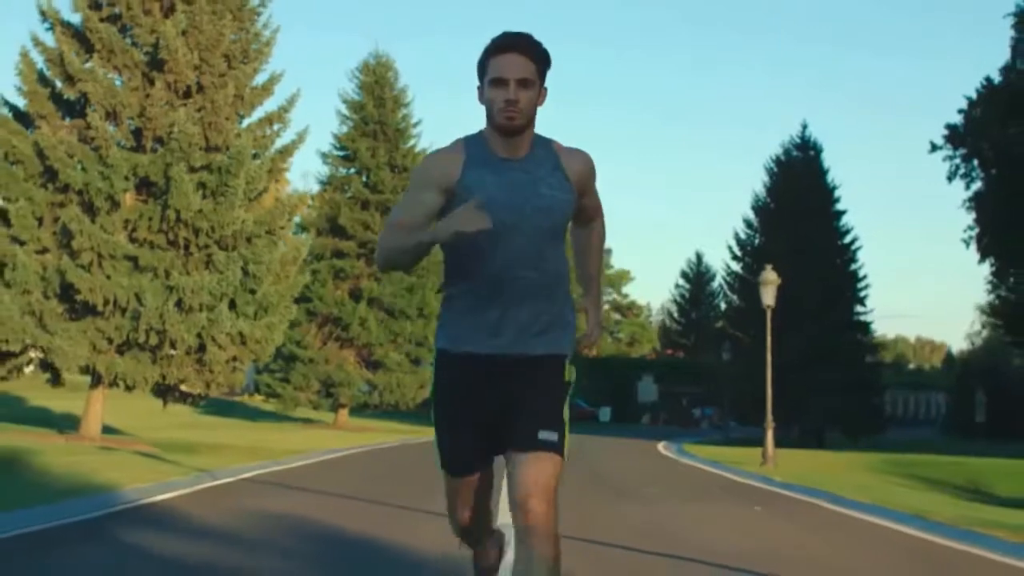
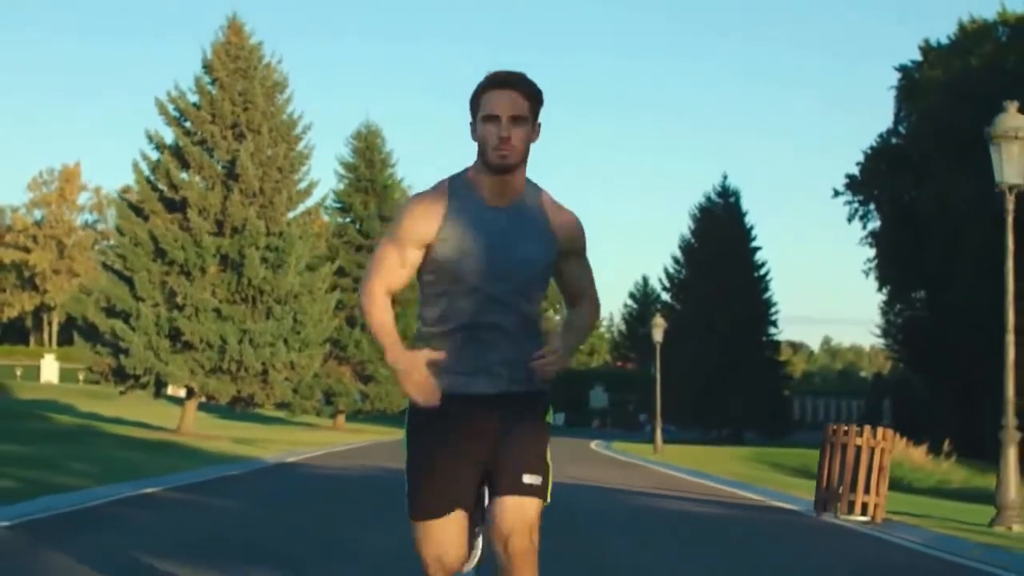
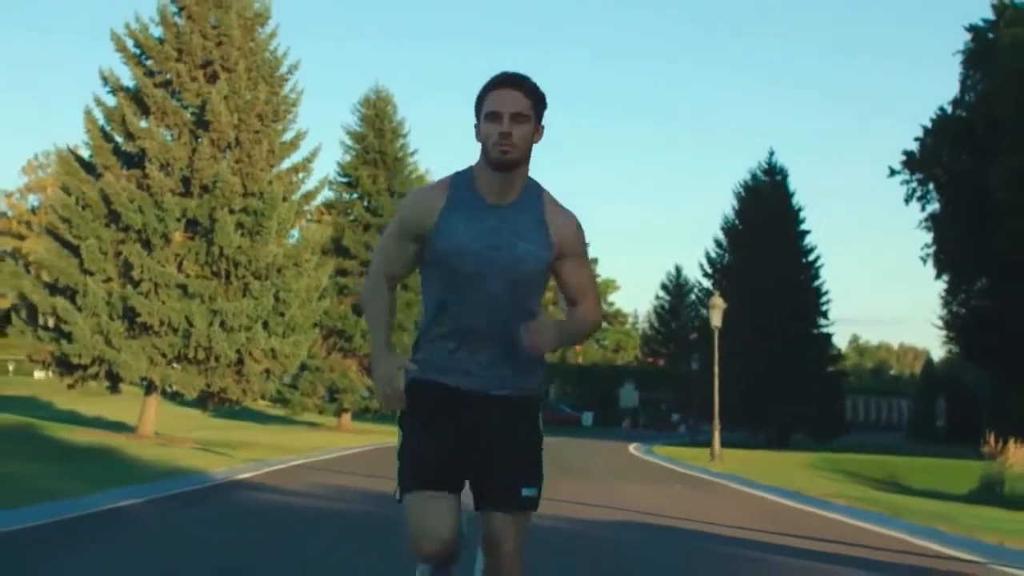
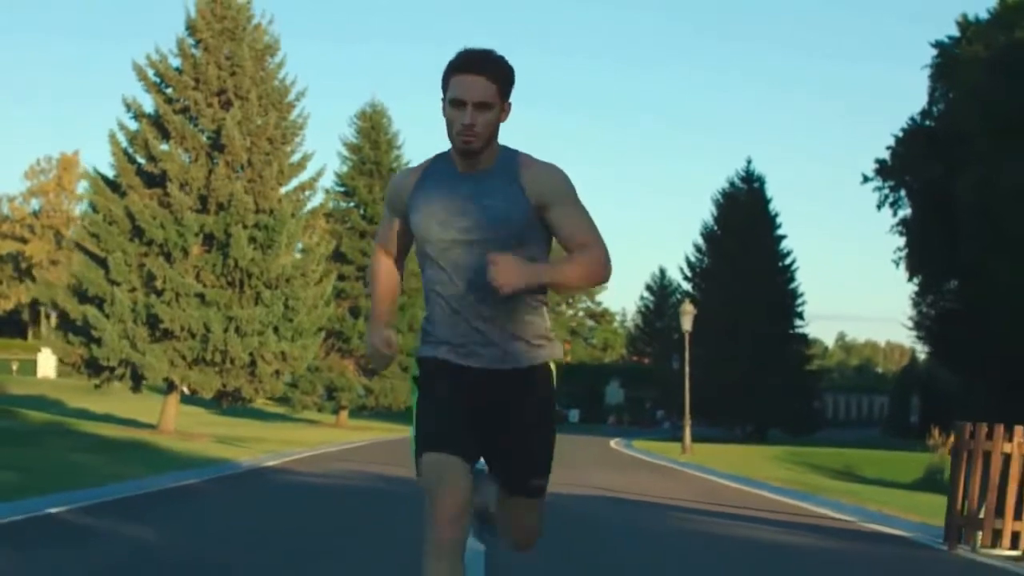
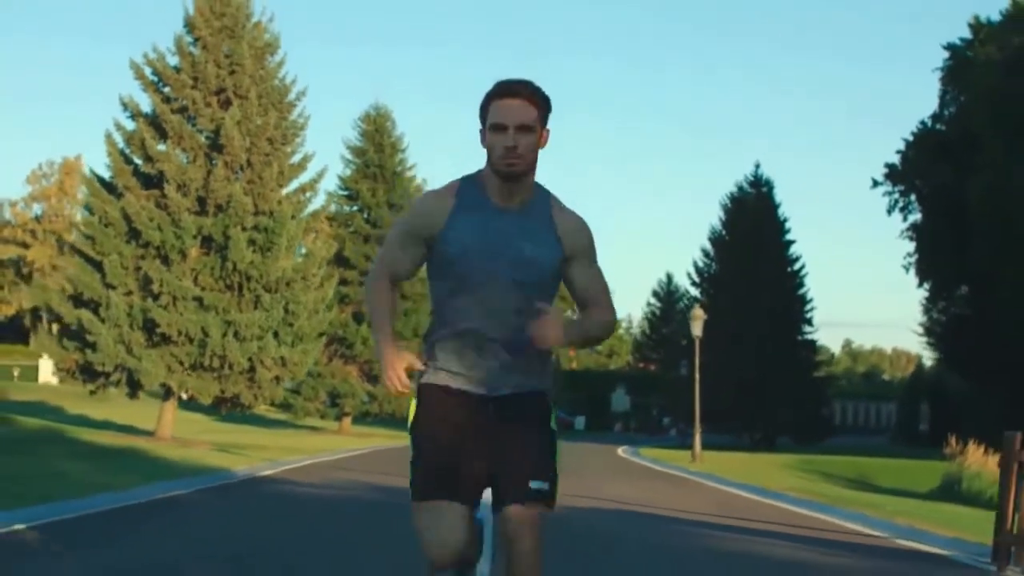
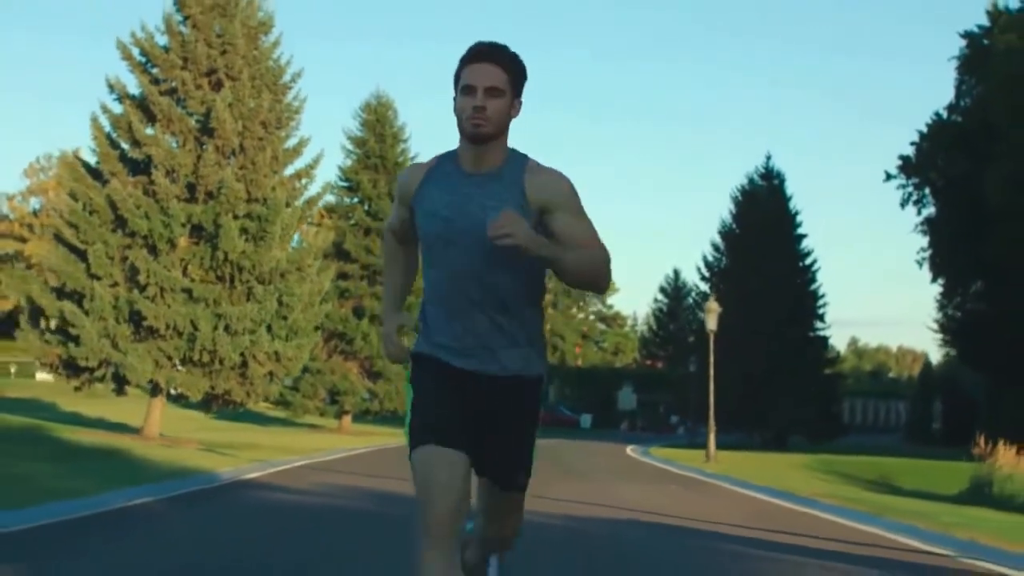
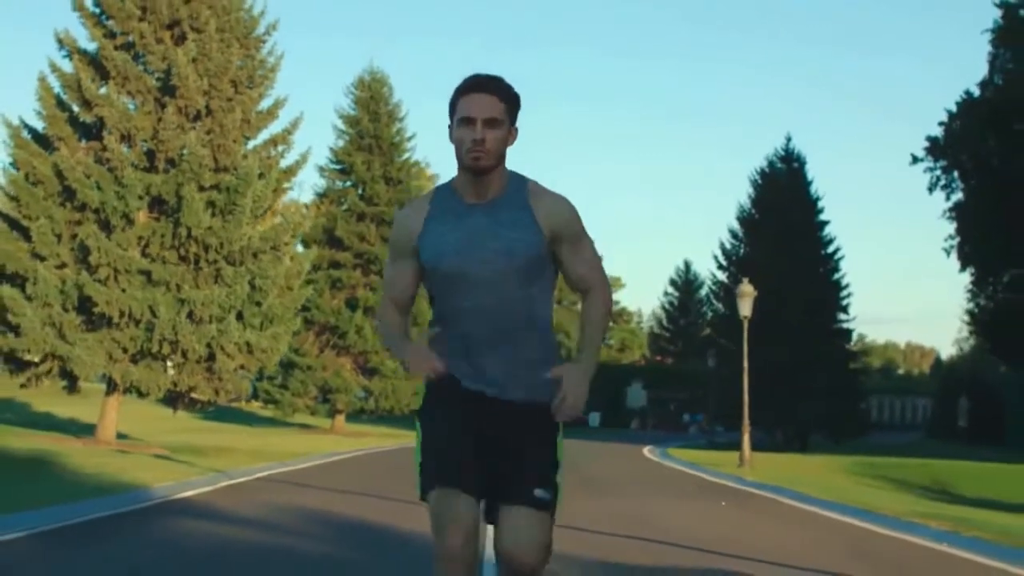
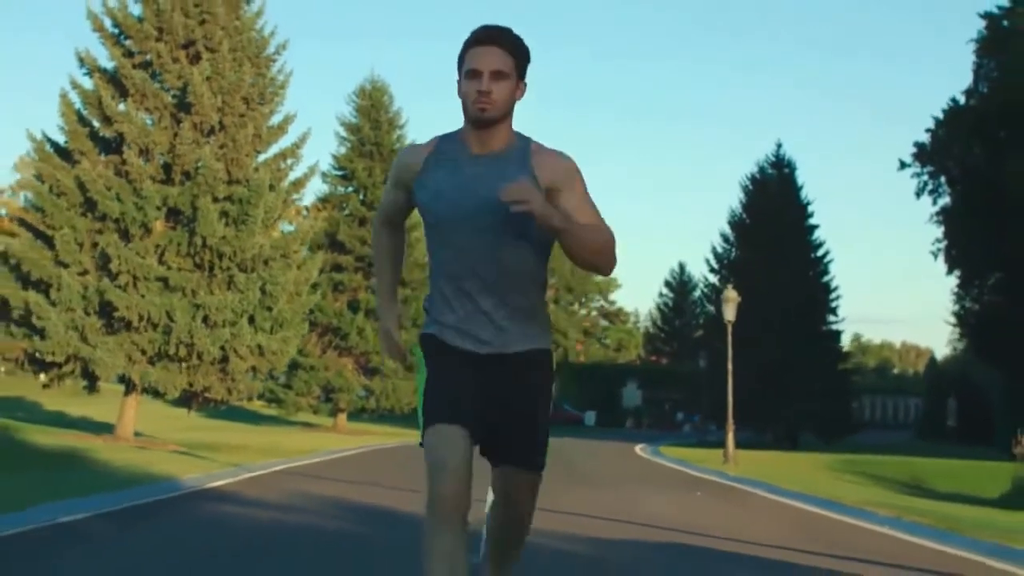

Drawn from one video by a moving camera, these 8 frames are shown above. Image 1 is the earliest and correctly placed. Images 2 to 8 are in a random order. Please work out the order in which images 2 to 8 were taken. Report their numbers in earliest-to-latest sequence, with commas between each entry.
7, 8, 3, 6, 5, 4, 2
